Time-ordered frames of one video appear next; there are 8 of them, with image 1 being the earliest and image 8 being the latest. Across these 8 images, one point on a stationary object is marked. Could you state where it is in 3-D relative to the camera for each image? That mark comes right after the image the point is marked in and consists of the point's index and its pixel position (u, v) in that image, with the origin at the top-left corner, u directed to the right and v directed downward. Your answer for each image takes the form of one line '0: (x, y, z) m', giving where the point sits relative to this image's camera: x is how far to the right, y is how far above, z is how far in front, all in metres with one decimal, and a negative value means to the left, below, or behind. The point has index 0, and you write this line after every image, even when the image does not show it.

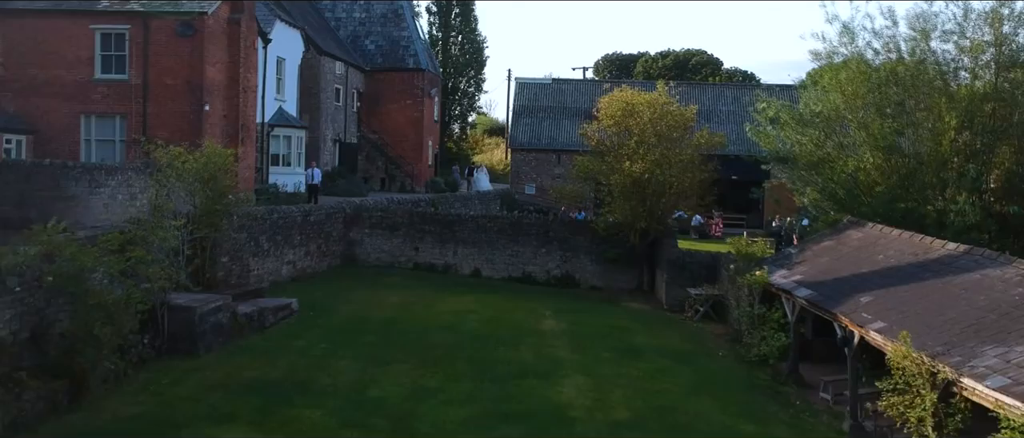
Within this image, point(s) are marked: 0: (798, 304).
0: (+3.9, -1.2, +15.9) m
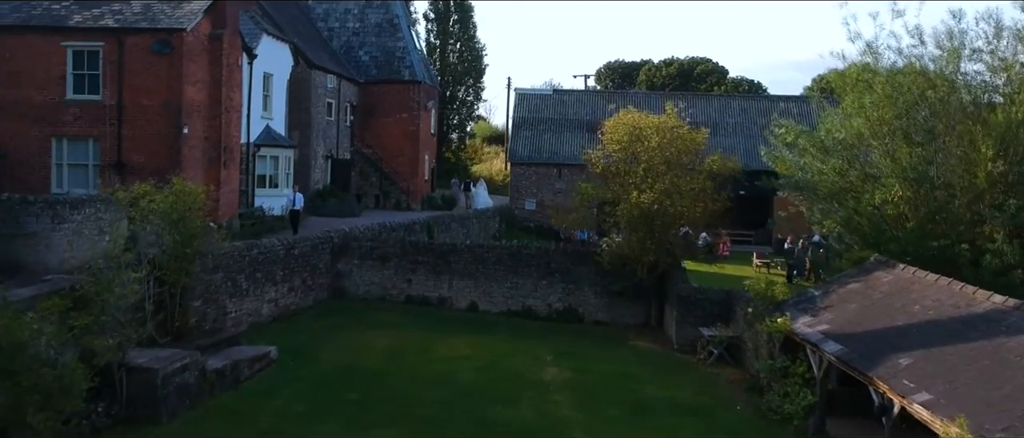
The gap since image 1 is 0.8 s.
0: (+3.9, -1.7, +14.4) m
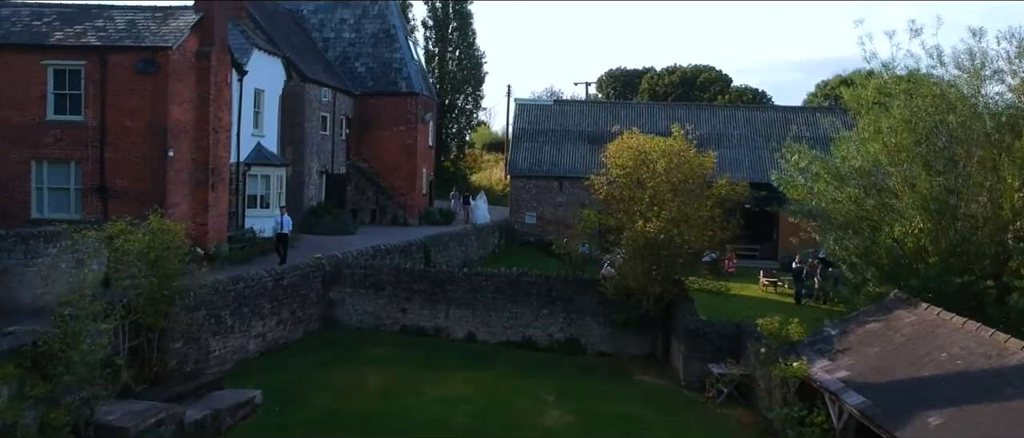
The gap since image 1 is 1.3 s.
0: (+3.9, -2.2, +13.5) m
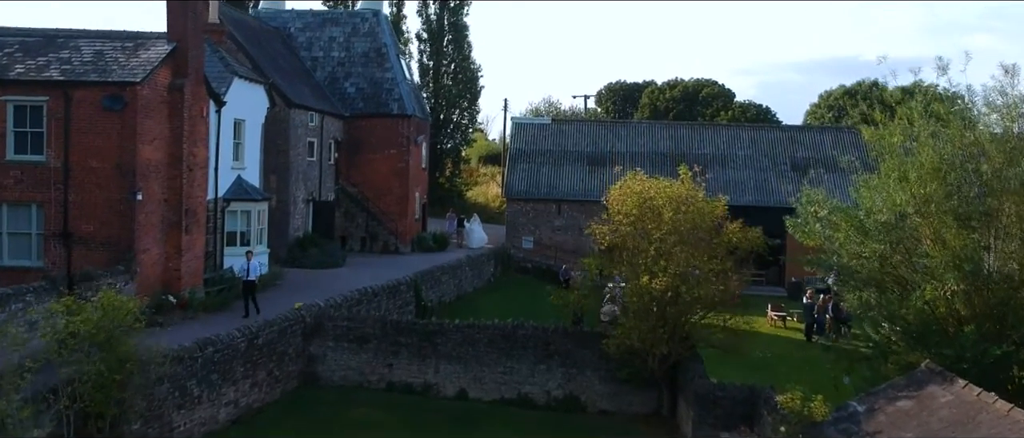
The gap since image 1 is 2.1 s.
0: (+3.8, -3.1, +11.9) m
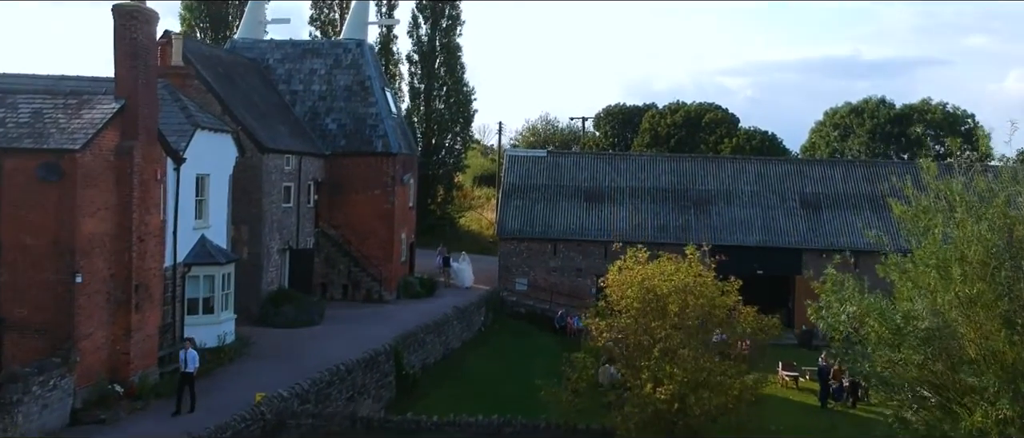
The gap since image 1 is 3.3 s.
0: (+3.6, -4.3, +9.7) m
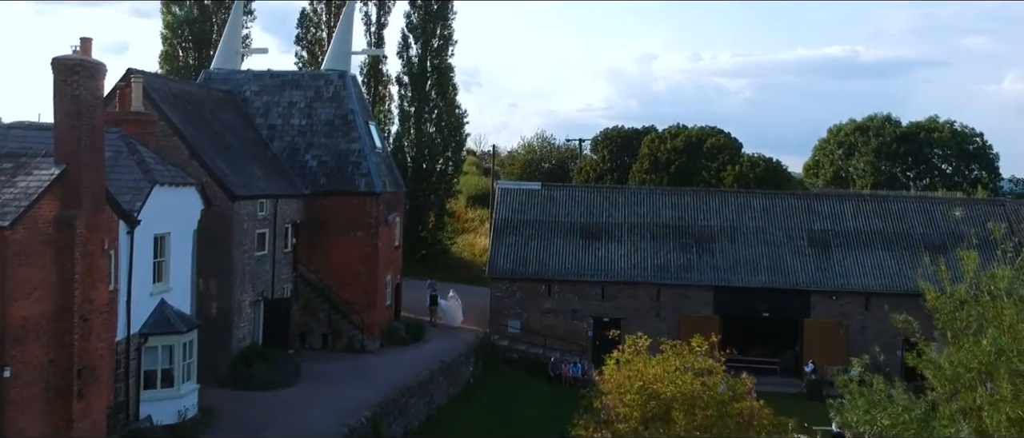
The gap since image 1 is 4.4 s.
0: (+3.4, -5.5, +7.8) m
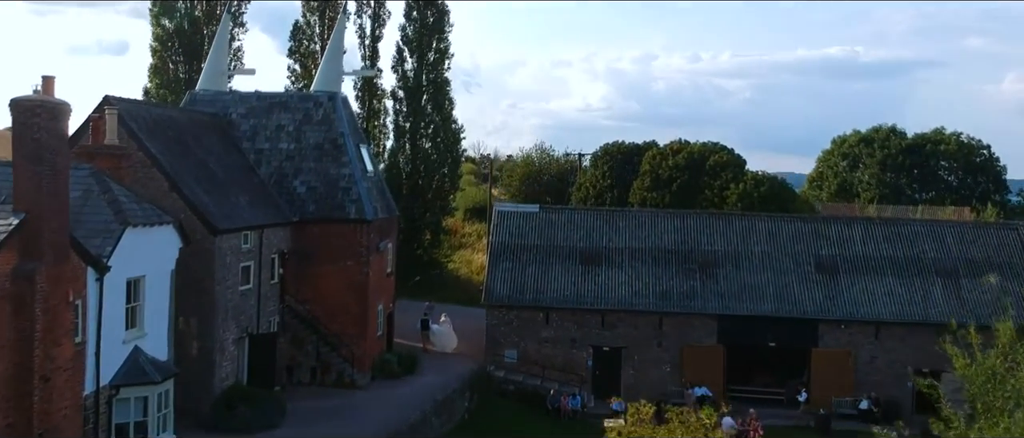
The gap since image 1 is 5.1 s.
0: (+3.3, -6.3, +6.5) m
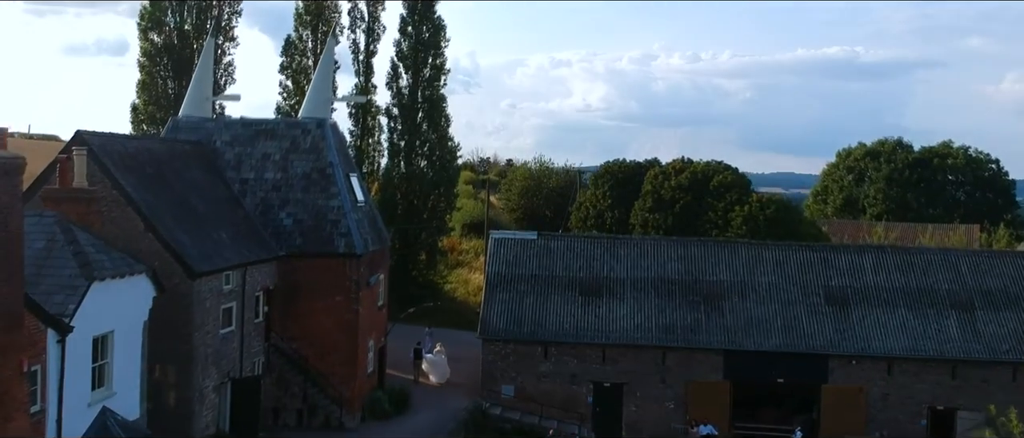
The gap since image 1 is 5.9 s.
0: (+3.2, -7.1, +5.2) m
